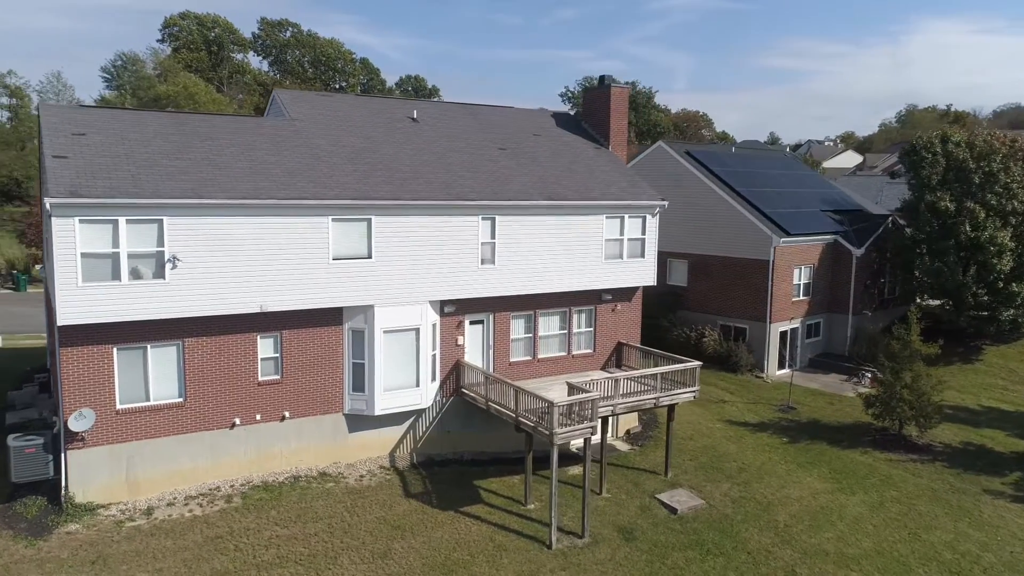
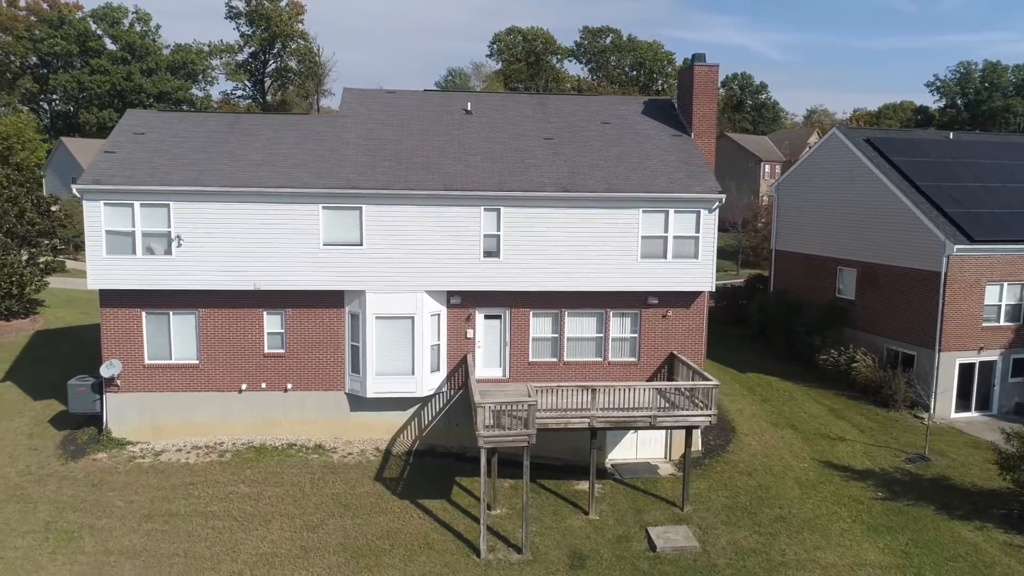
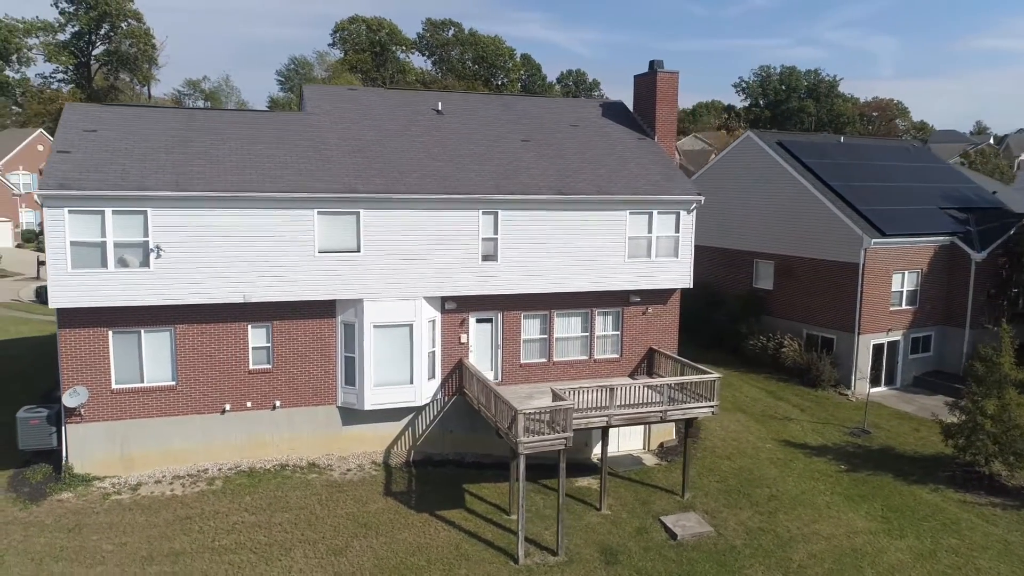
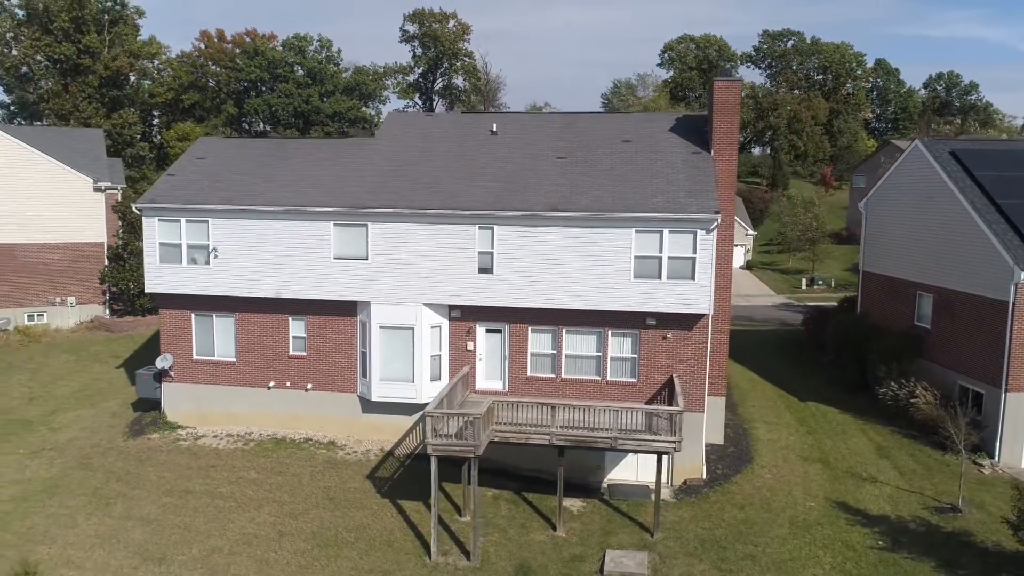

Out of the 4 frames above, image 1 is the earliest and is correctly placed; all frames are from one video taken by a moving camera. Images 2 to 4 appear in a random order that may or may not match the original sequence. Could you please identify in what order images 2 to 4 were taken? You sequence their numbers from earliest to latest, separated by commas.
3, 2, 4
